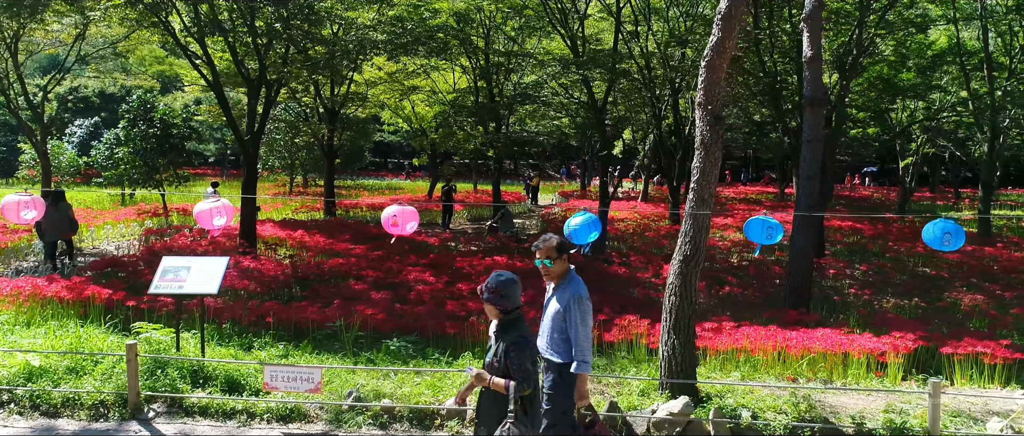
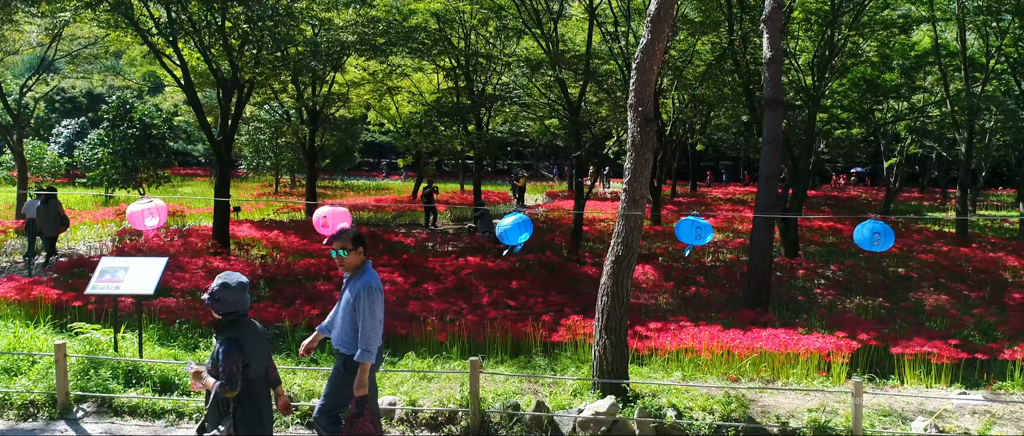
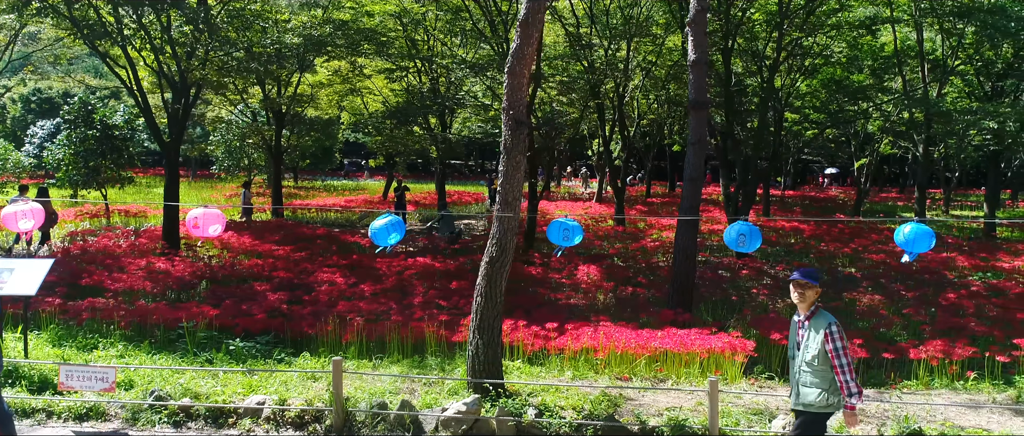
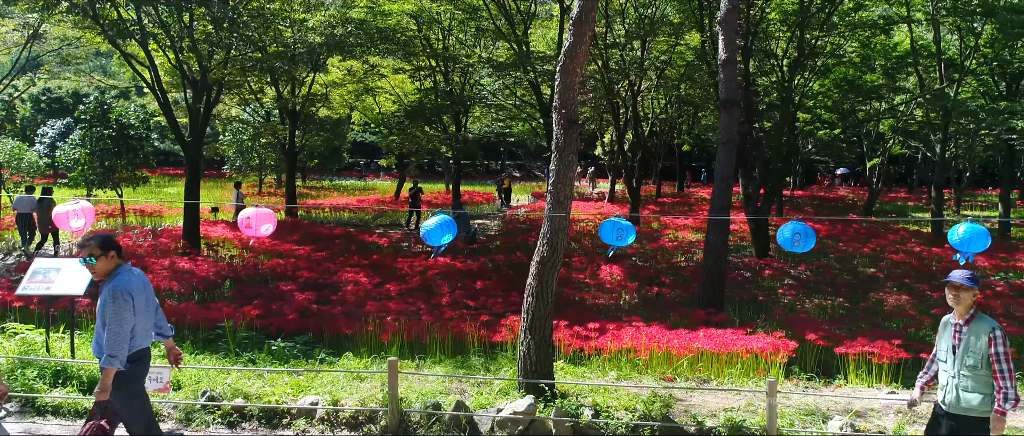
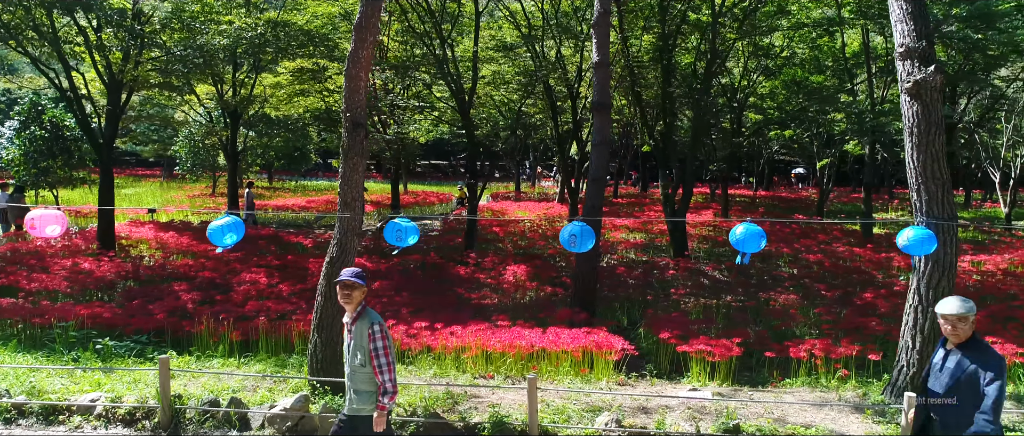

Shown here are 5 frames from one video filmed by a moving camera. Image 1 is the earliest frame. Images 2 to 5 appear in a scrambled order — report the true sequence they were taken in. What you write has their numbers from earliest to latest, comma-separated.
2, 4, 3, 5
